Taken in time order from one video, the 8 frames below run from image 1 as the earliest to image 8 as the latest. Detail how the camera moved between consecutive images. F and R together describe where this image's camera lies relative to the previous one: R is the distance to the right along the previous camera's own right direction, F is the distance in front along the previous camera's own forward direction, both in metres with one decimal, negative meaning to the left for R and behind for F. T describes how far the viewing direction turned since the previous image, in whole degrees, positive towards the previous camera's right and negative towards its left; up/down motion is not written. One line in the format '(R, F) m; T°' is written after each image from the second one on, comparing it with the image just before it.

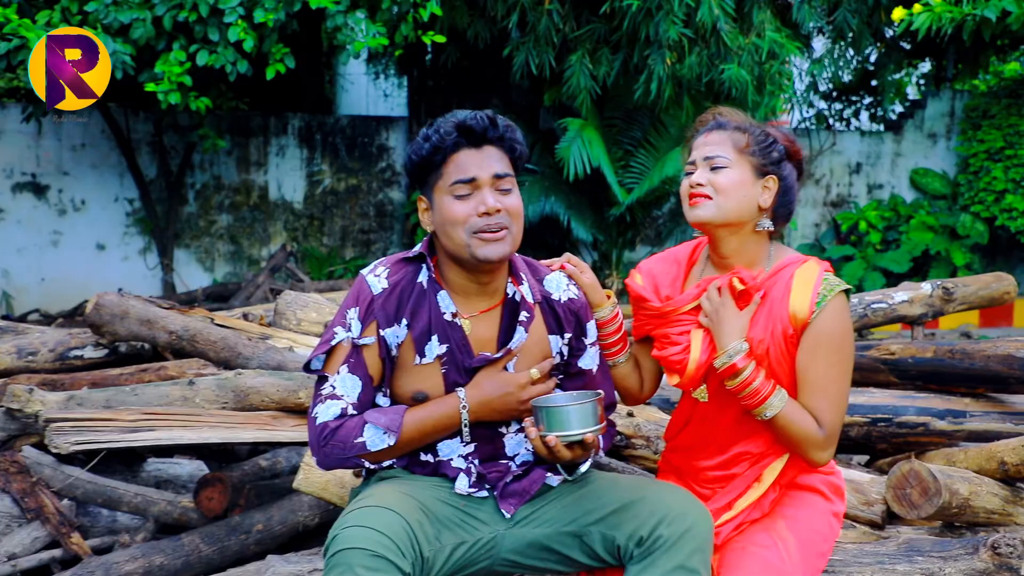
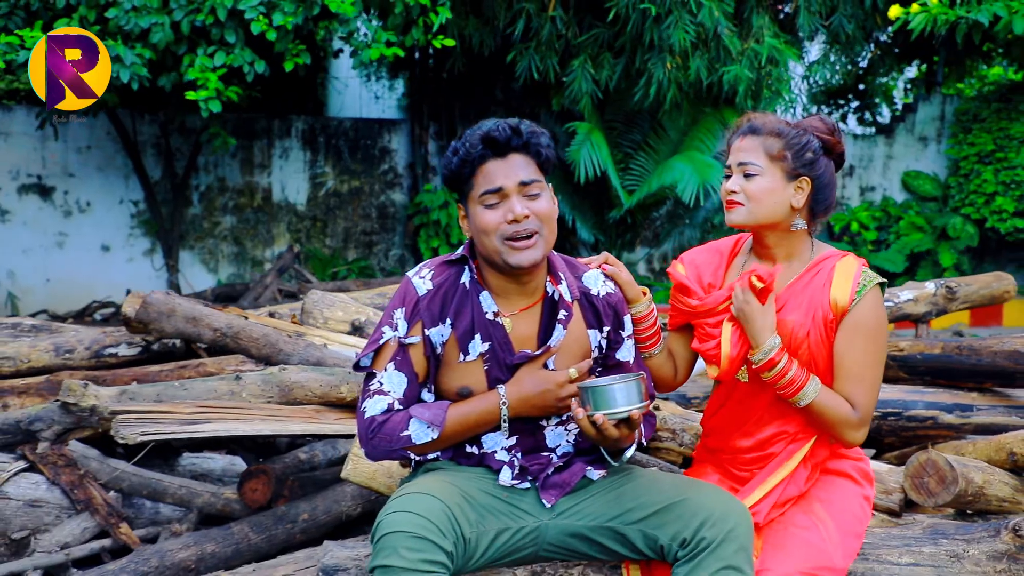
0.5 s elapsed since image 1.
(-0.1, -0.1) m; +1°
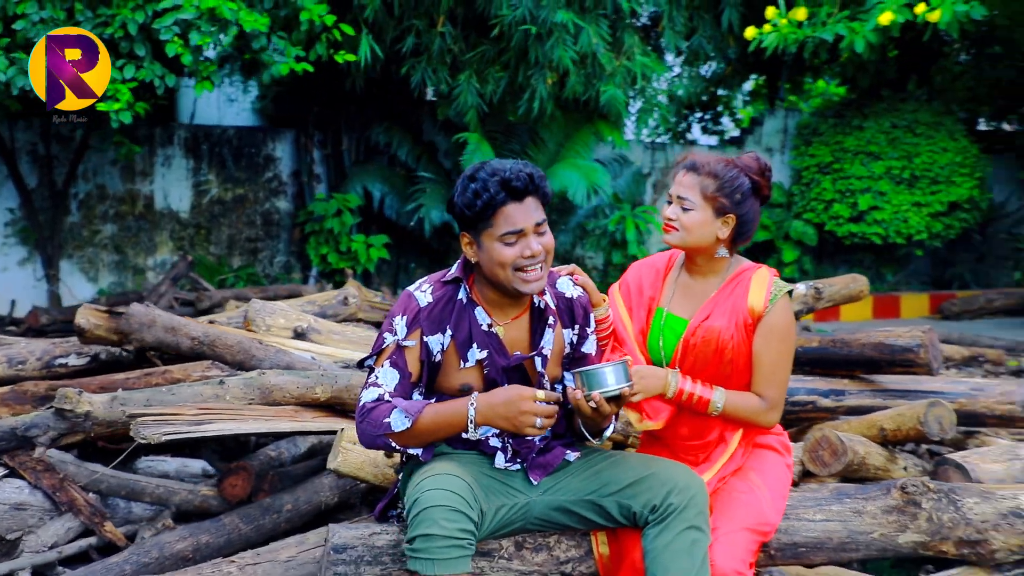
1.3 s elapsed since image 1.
(-0.4, -0.3) m; +9°
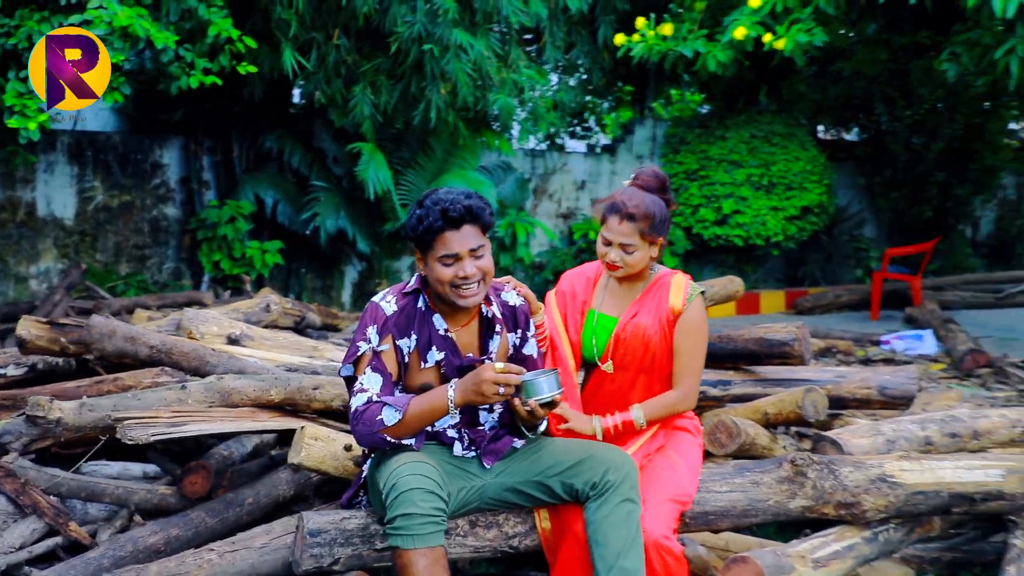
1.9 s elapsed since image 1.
(-0.3, -0.3) m; +8°
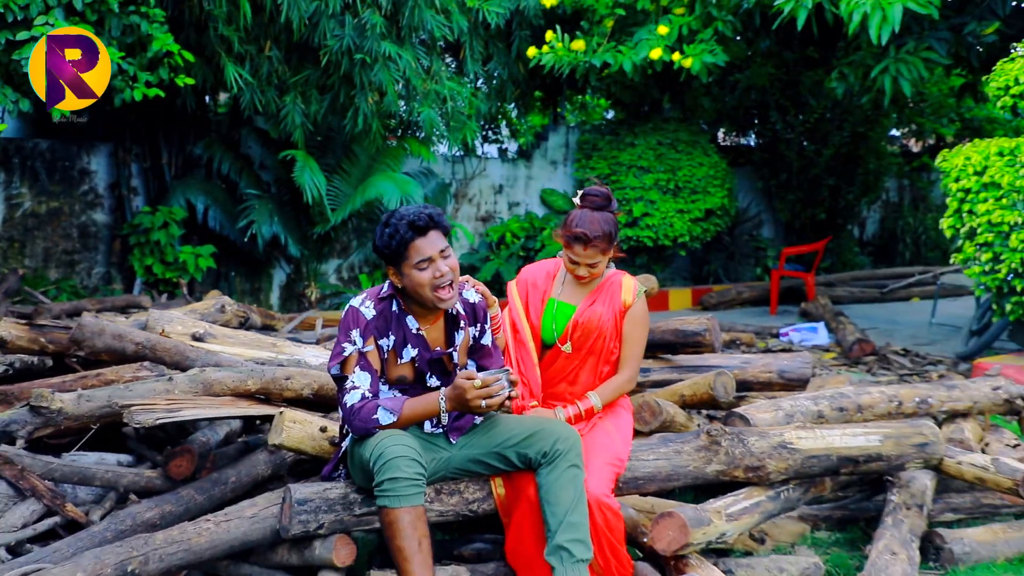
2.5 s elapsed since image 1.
(-0.2, -0.5) m; +5°
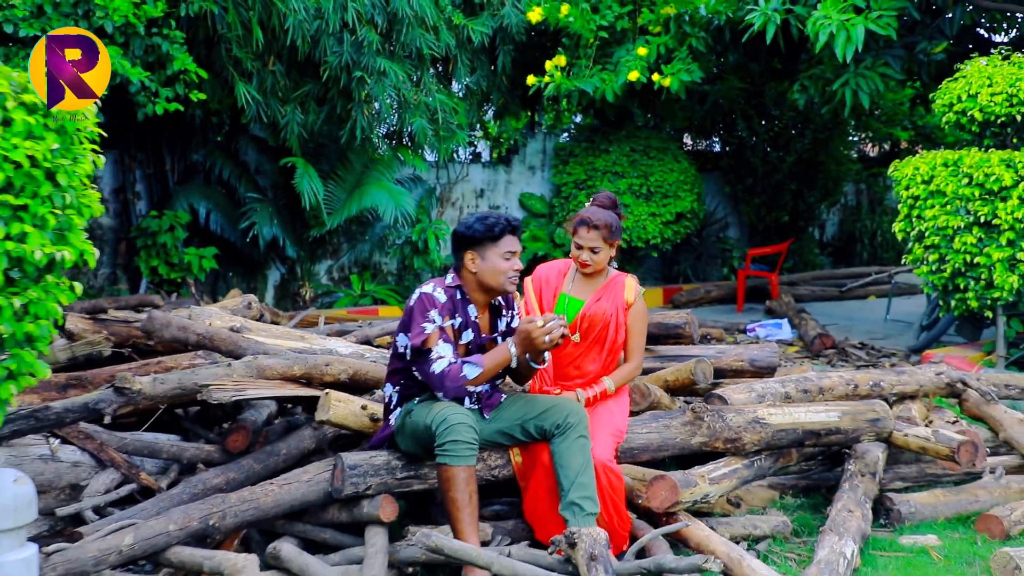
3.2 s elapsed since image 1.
(-0.2, -0.6) m; +2°
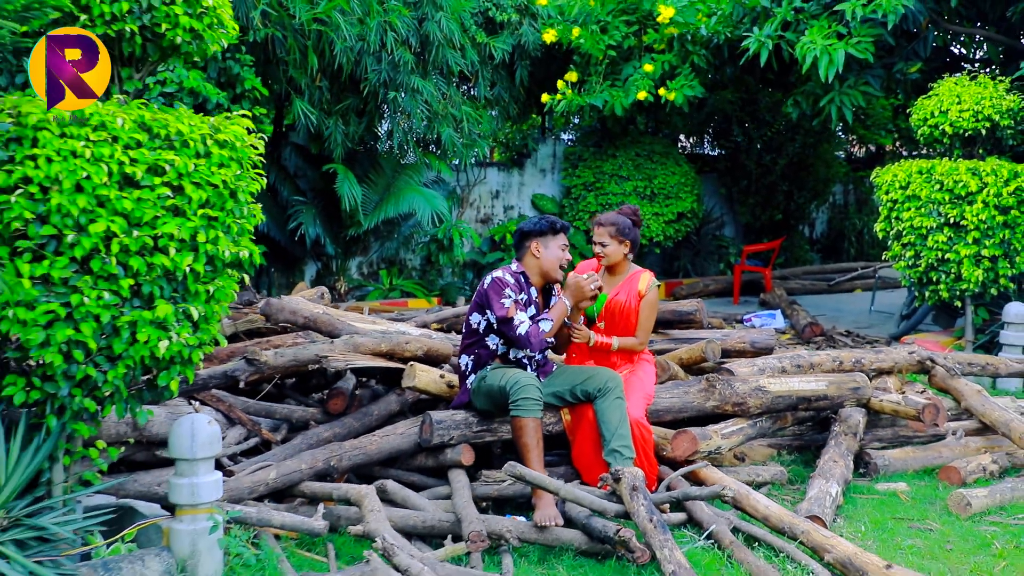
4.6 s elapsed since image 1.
(-0.3, -1.0) m; +1°
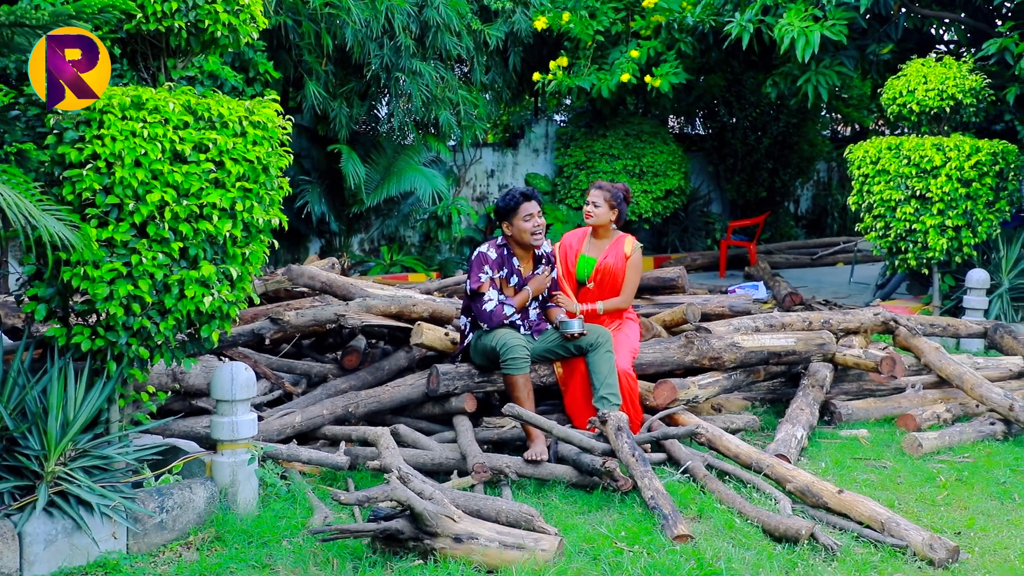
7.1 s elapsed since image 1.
(0.0, -0.6) m; 0°
